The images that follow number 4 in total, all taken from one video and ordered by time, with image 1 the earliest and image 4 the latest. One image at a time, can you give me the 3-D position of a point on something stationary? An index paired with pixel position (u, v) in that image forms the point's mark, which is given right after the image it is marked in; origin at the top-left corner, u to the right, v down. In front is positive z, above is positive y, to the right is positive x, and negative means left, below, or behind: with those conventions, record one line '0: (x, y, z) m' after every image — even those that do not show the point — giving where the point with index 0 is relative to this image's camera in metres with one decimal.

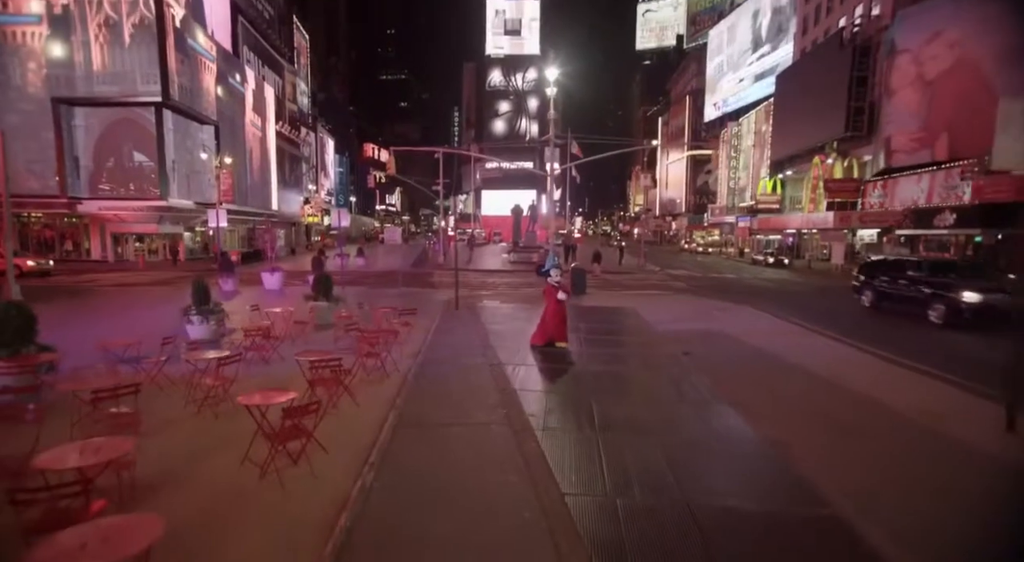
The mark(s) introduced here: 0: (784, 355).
0: (+6.2, -1.6, +13.1) m
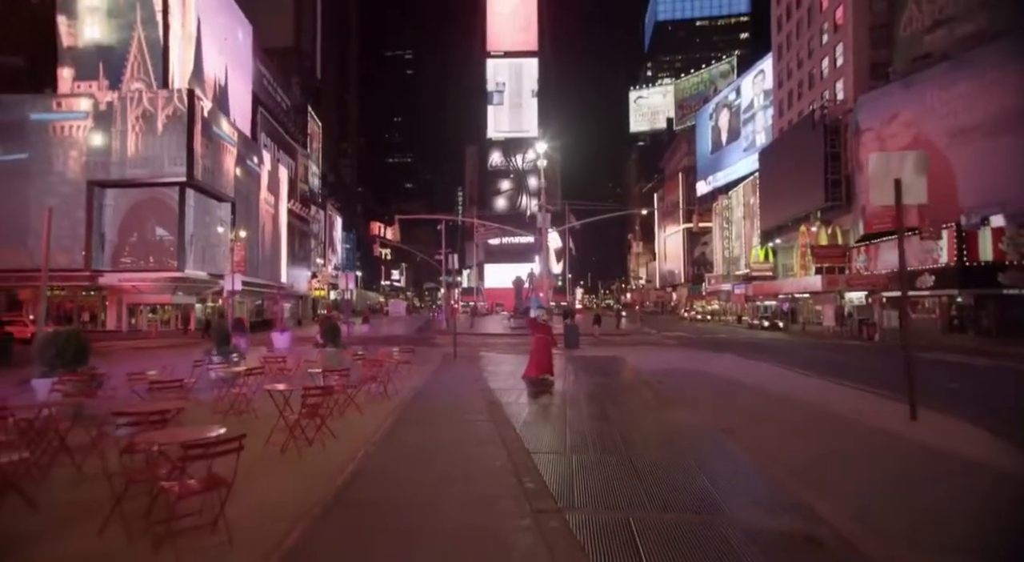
0: (+6.0, -2.5, +14.3) m
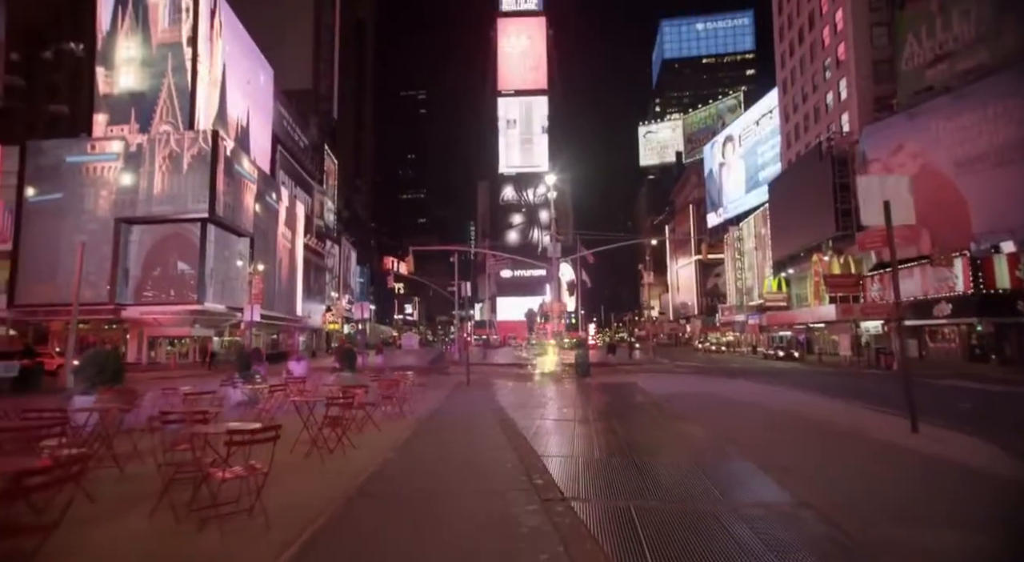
0: (+6.3, -3.1, +14.5) m
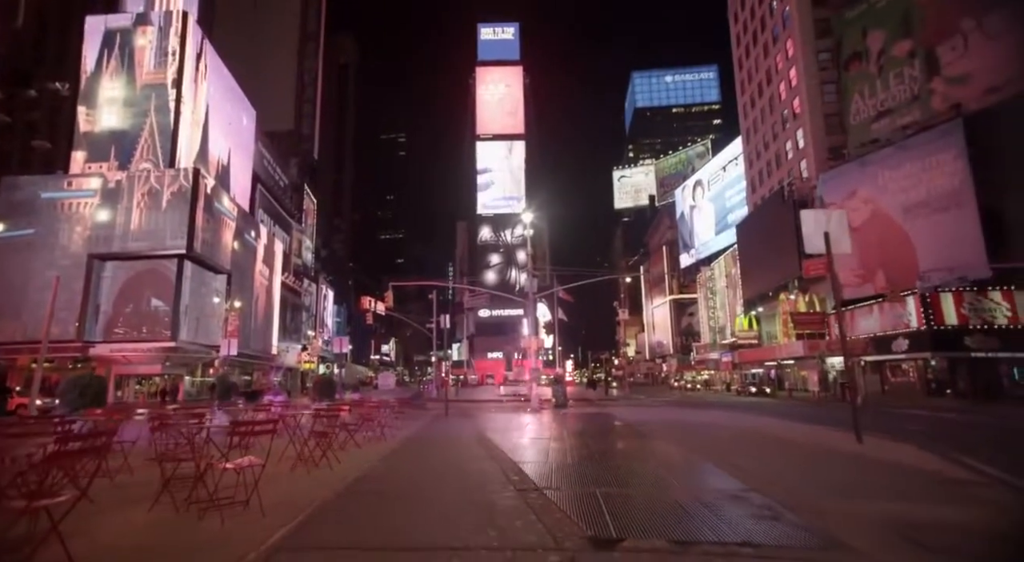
0: (+5.7, -3.8, +15.1) m
